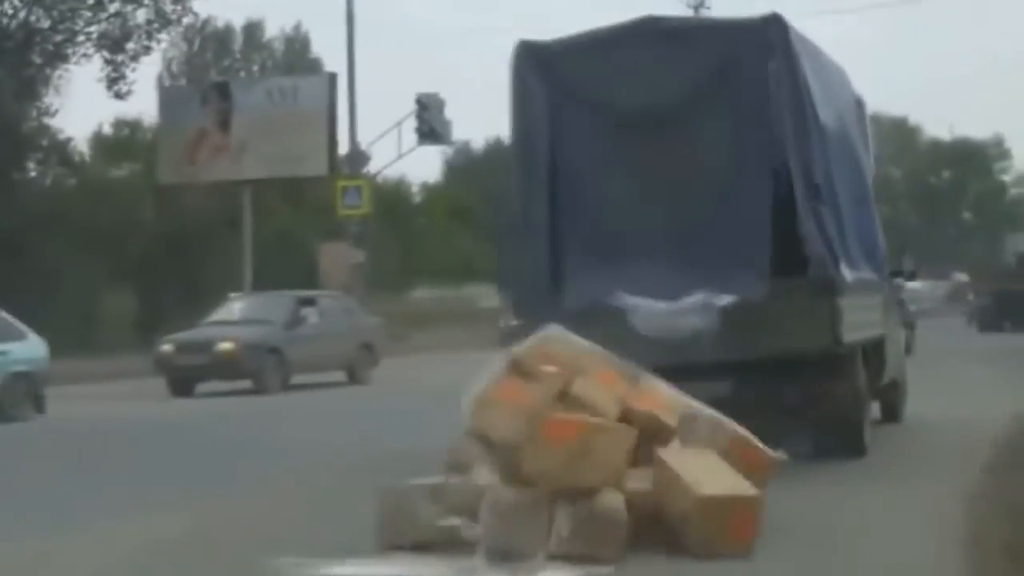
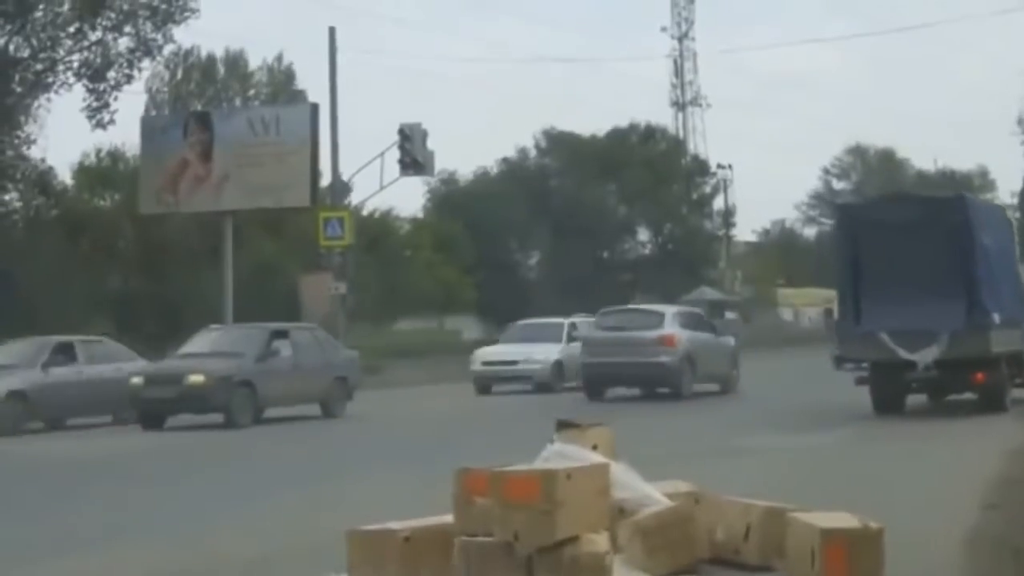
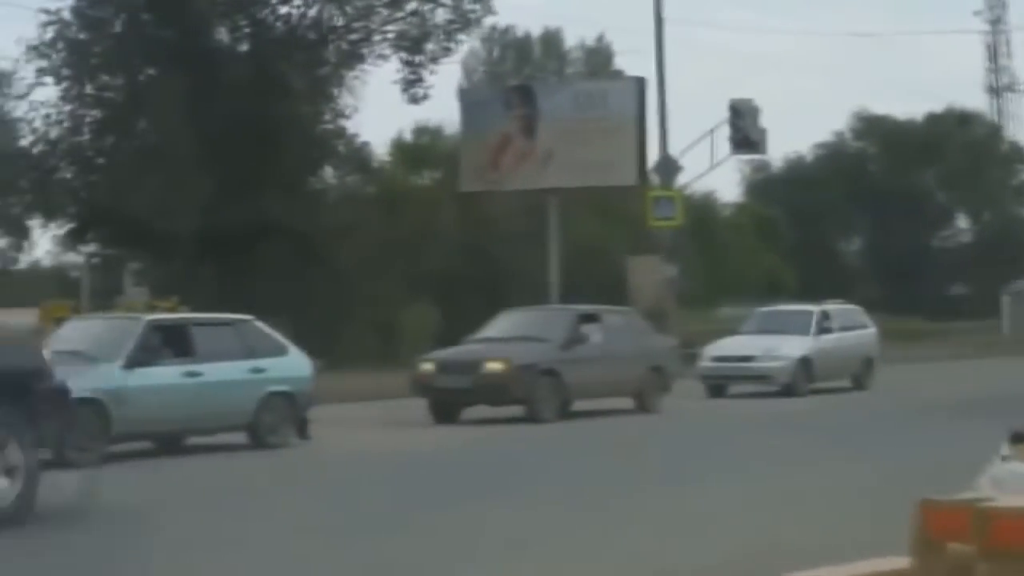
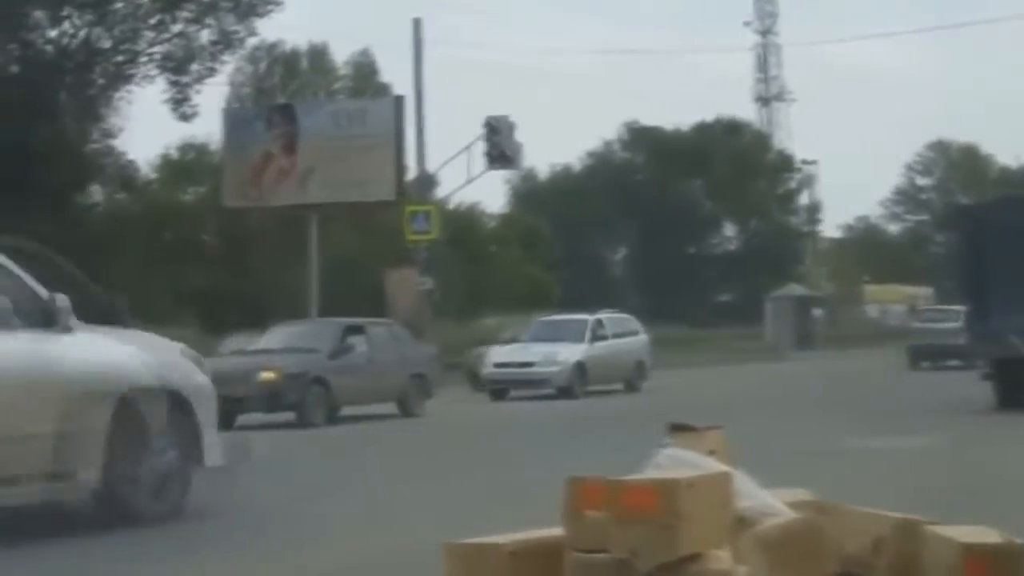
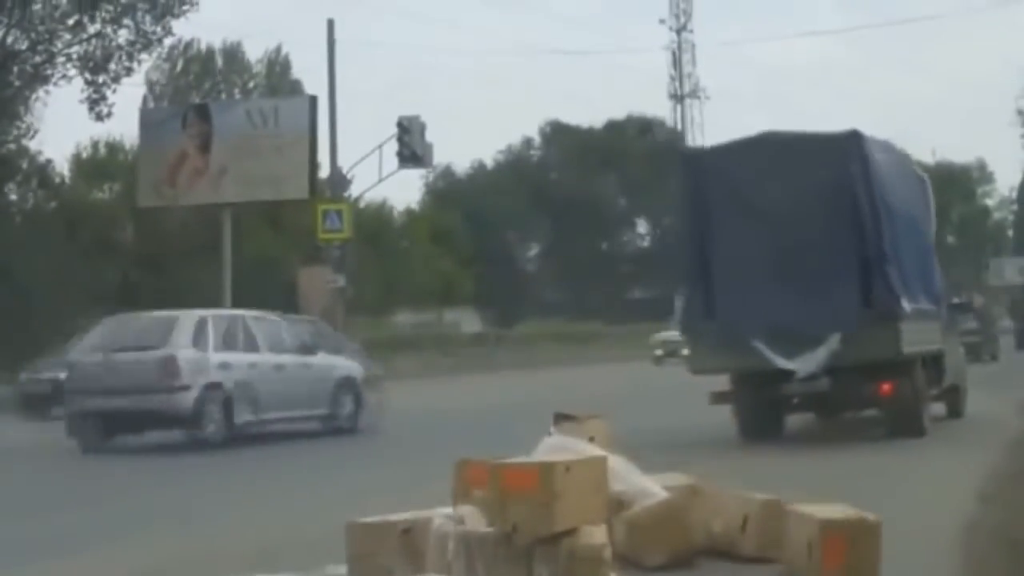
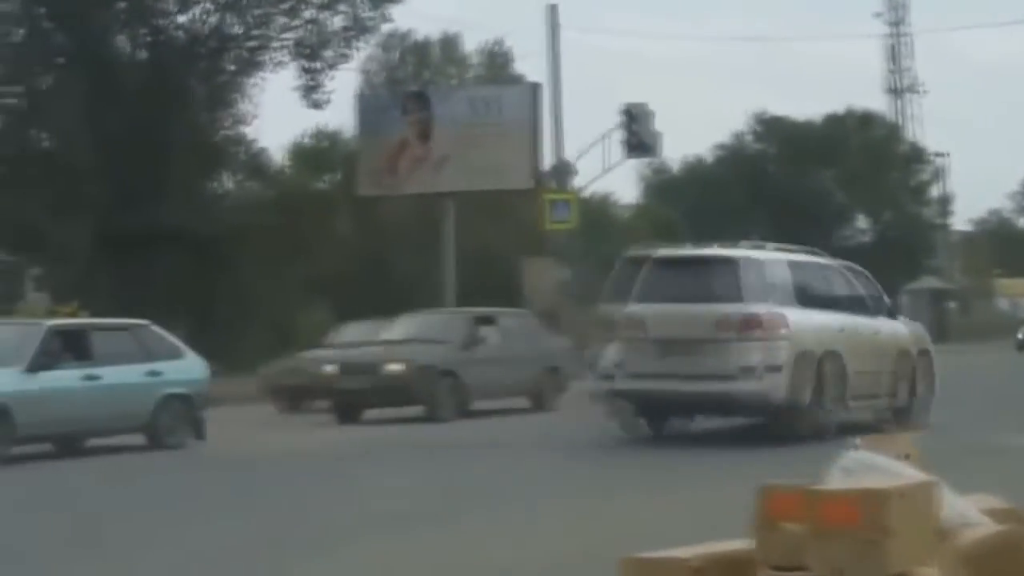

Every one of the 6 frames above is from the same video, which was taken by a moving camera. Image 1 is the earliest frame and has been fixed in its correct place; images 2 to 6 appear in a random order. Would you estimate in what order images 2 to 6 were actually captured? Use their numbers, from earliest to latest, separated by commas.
5, 2, 4, 6, 3
